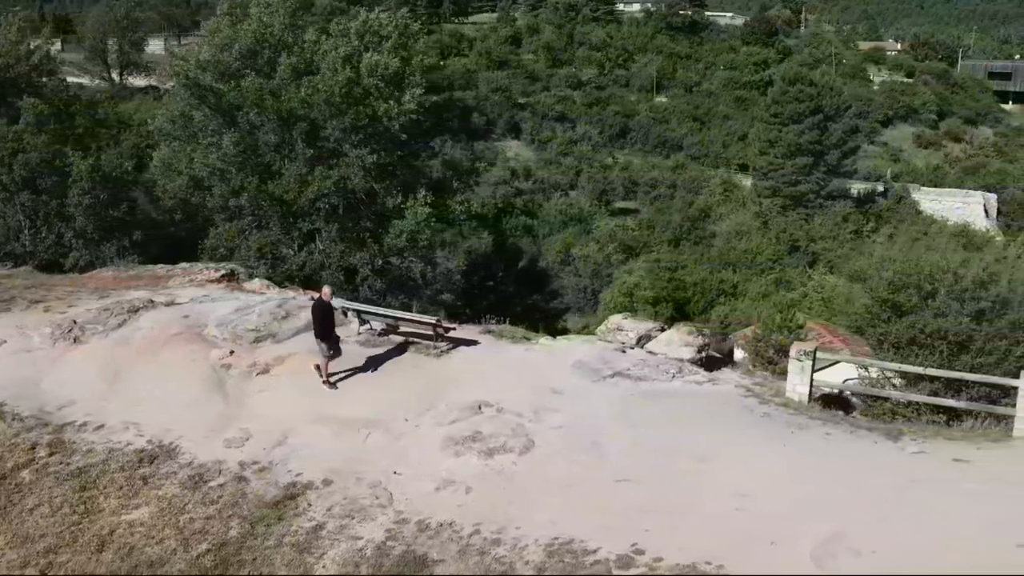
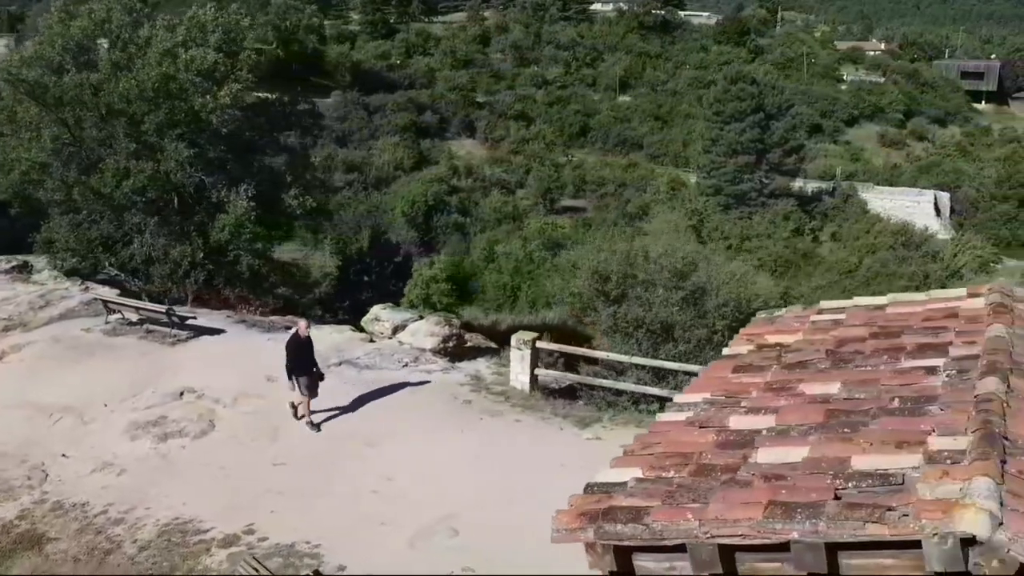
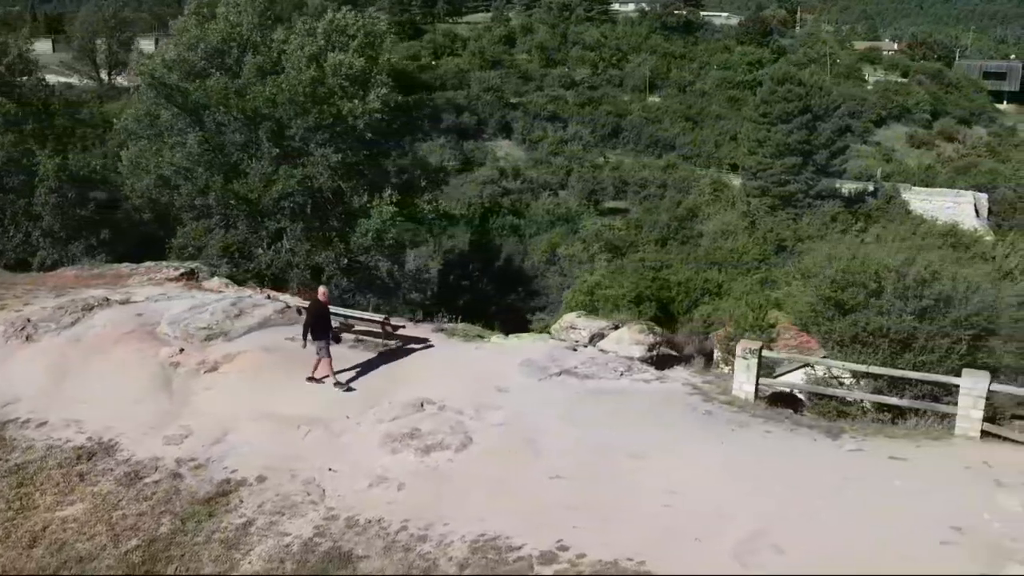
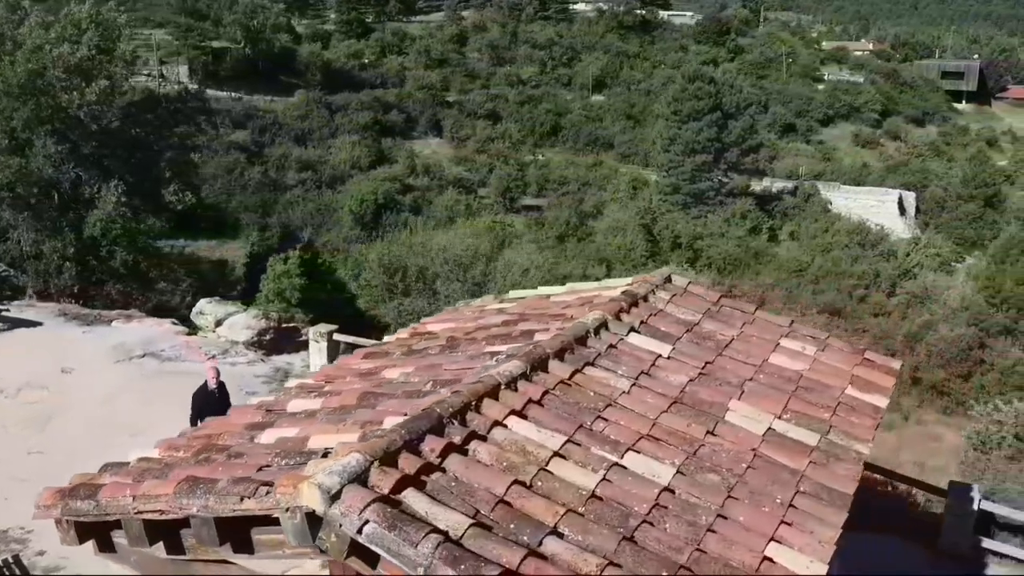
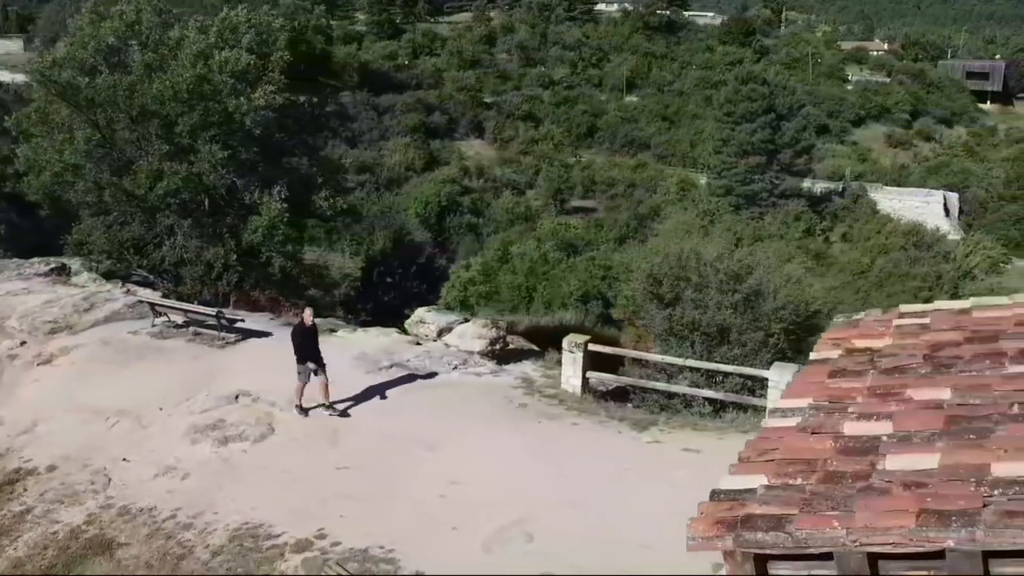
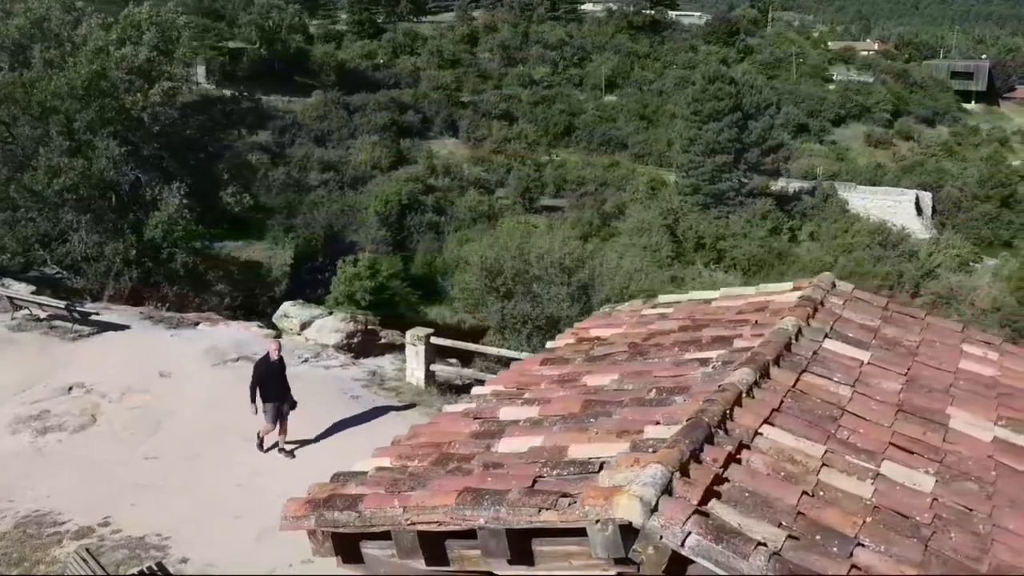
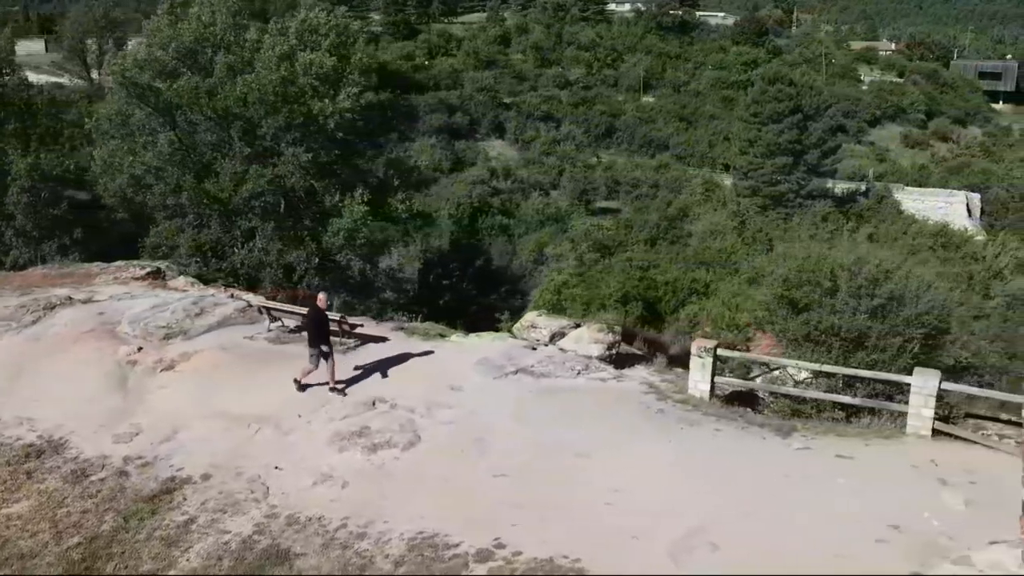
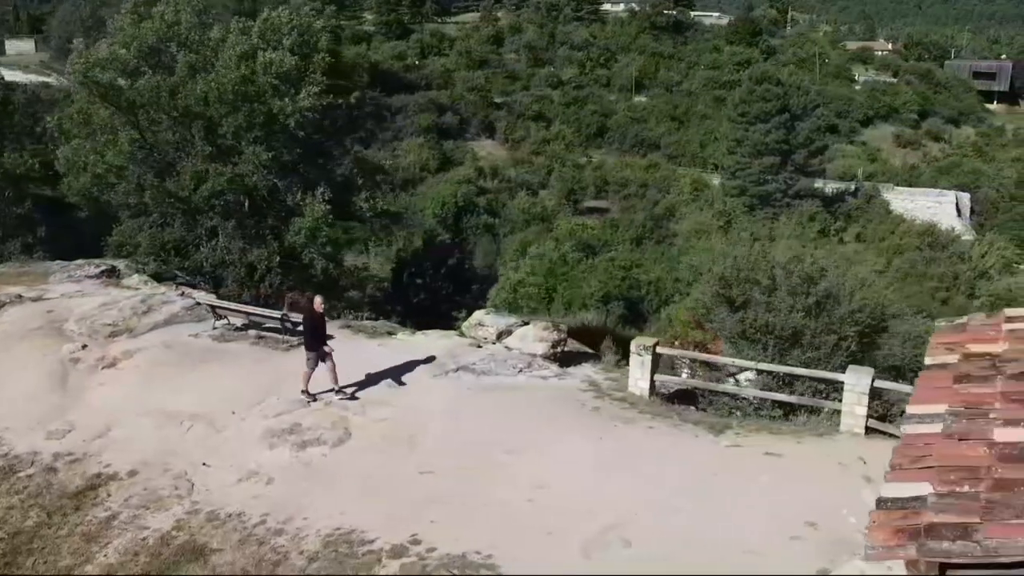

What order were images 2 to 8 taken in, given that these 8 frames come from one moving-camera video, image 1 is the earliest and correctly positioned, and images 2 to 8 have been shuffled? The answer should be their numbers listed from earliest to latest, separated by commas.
3, 7, 8, 5, 2, 6, 4
